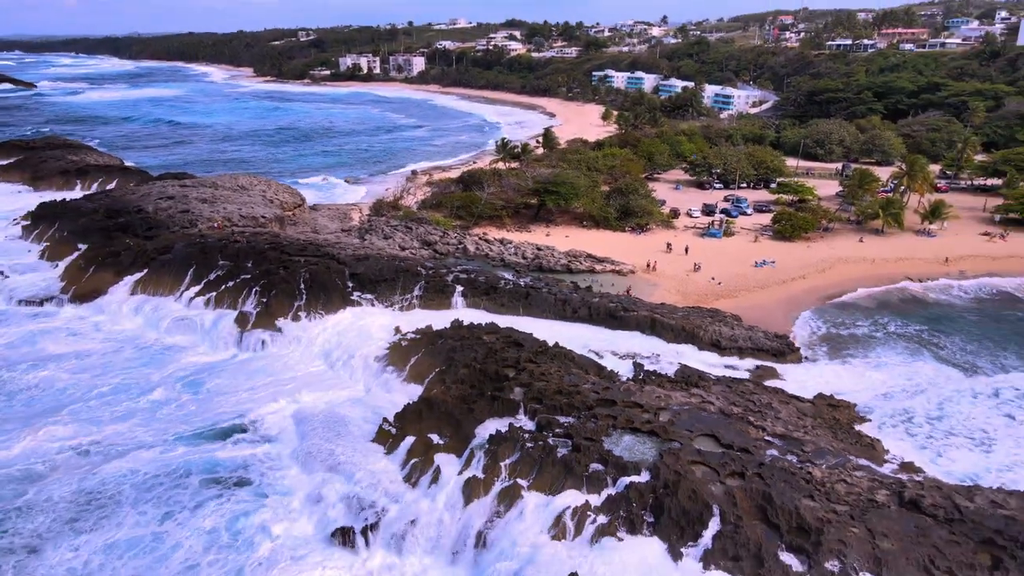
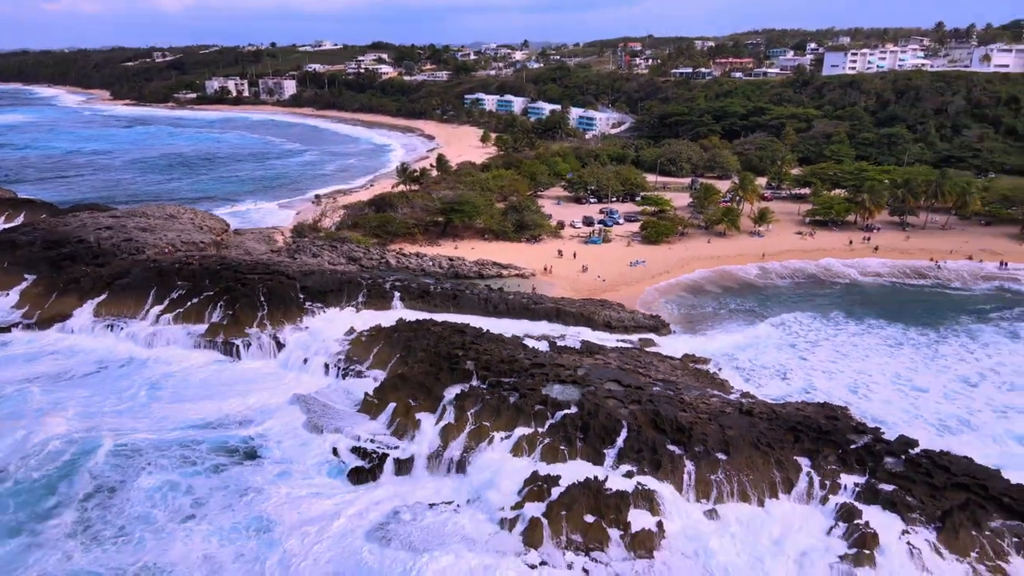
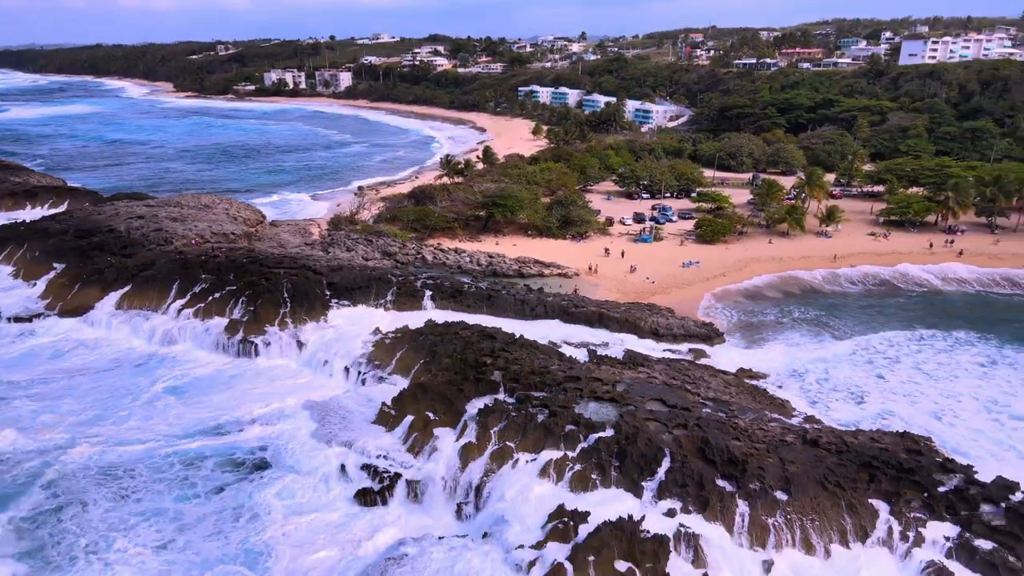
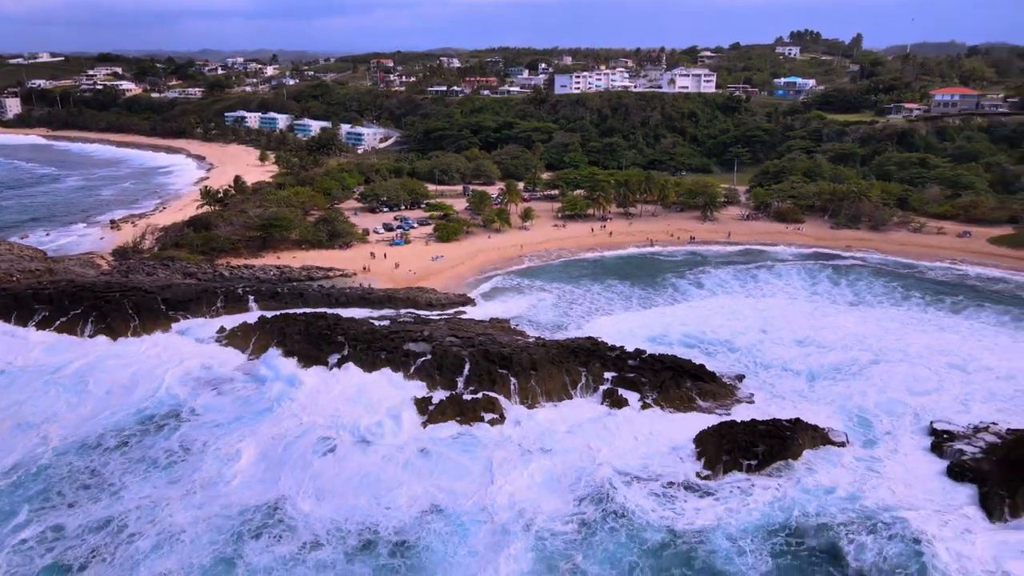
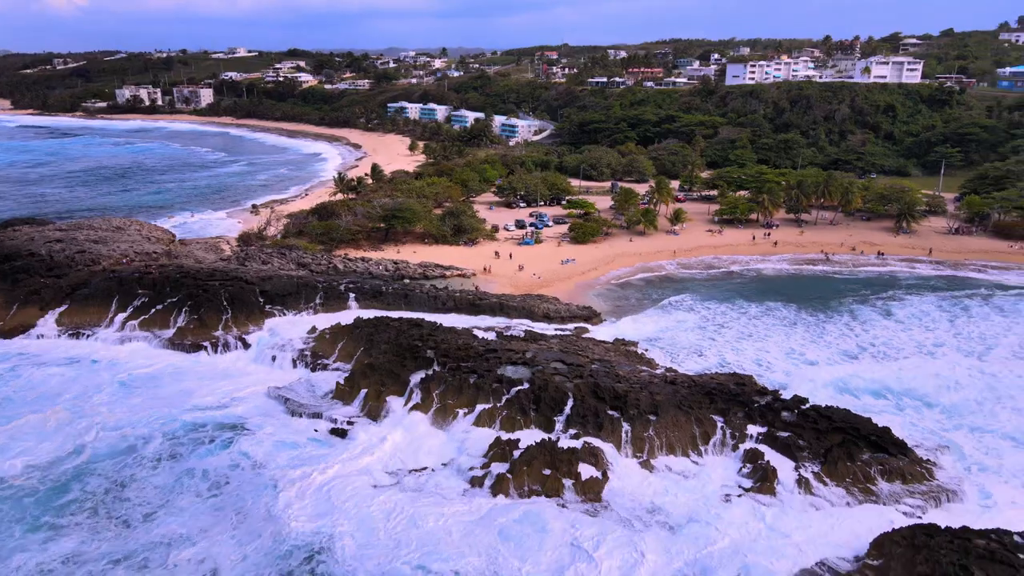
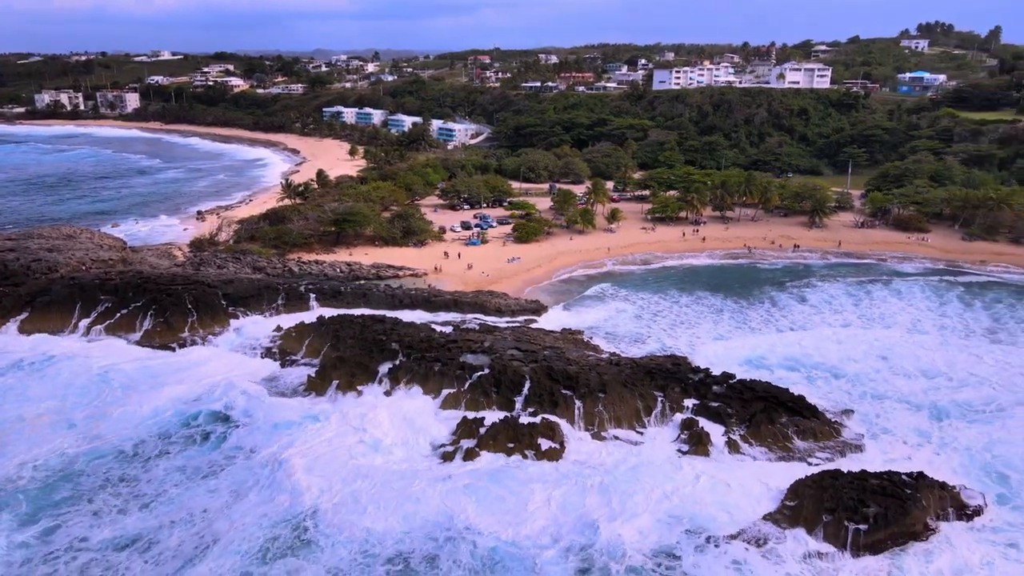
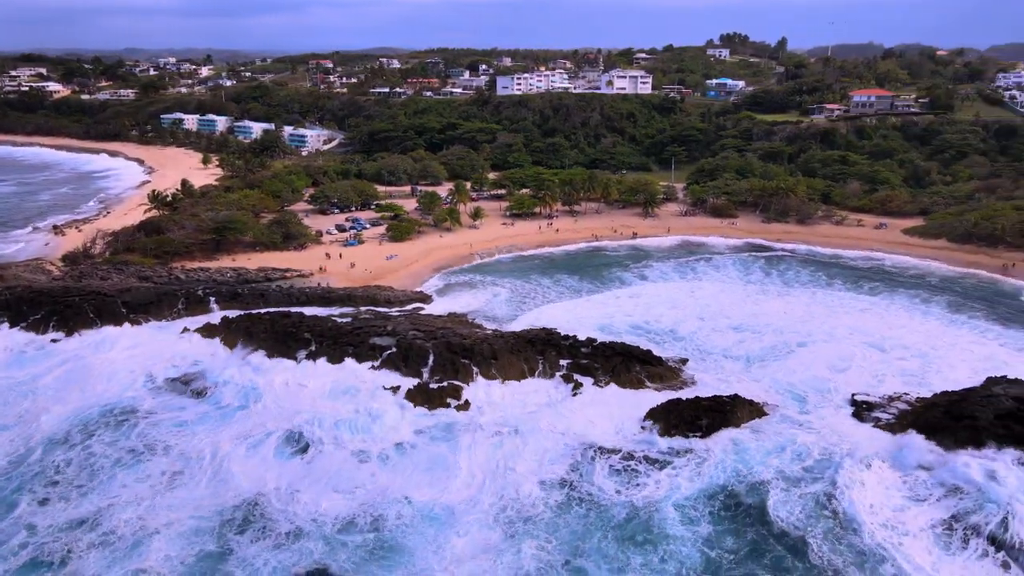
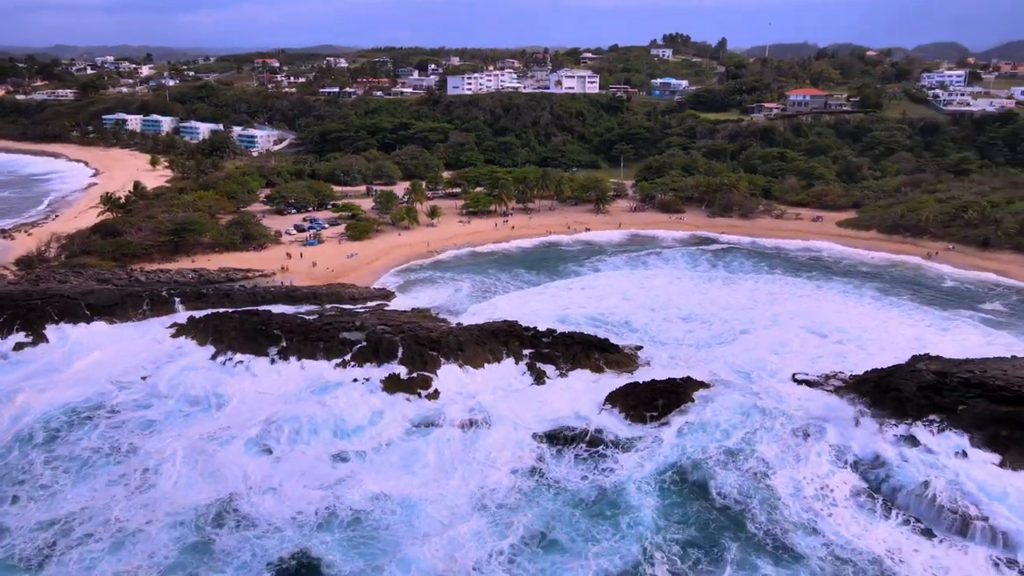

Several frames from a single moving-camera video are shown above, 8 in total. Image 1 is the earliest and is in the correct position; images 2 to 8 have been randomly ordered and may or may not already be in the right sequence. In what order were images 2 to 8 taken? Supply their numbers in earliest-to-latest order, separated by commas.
3, 2, 5, 6, 4, 7, 8
